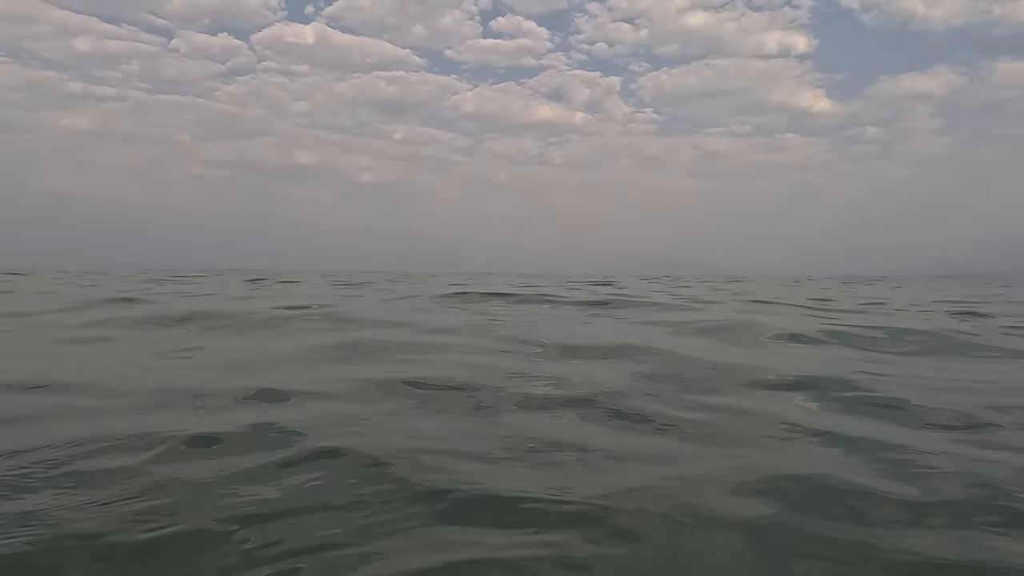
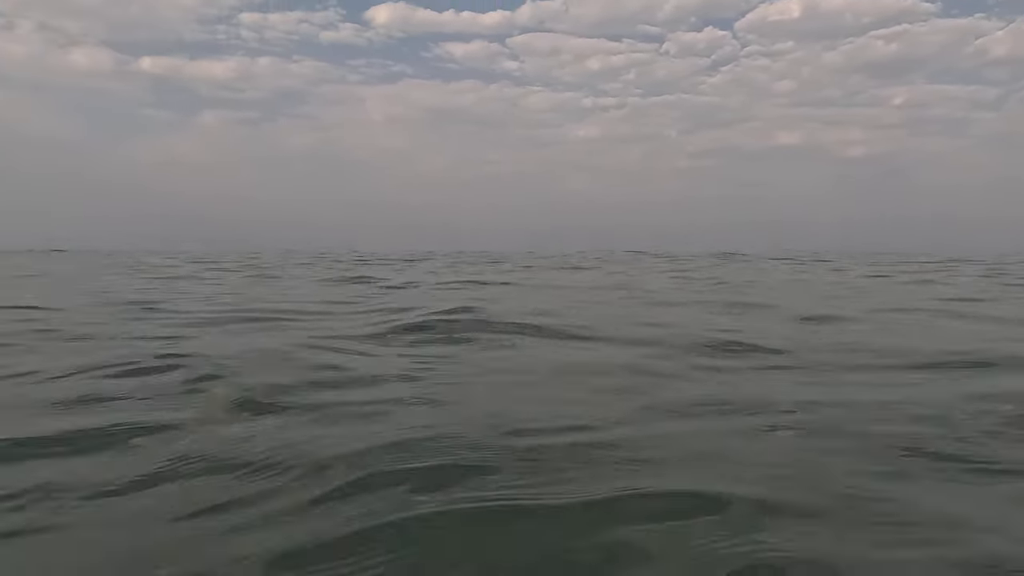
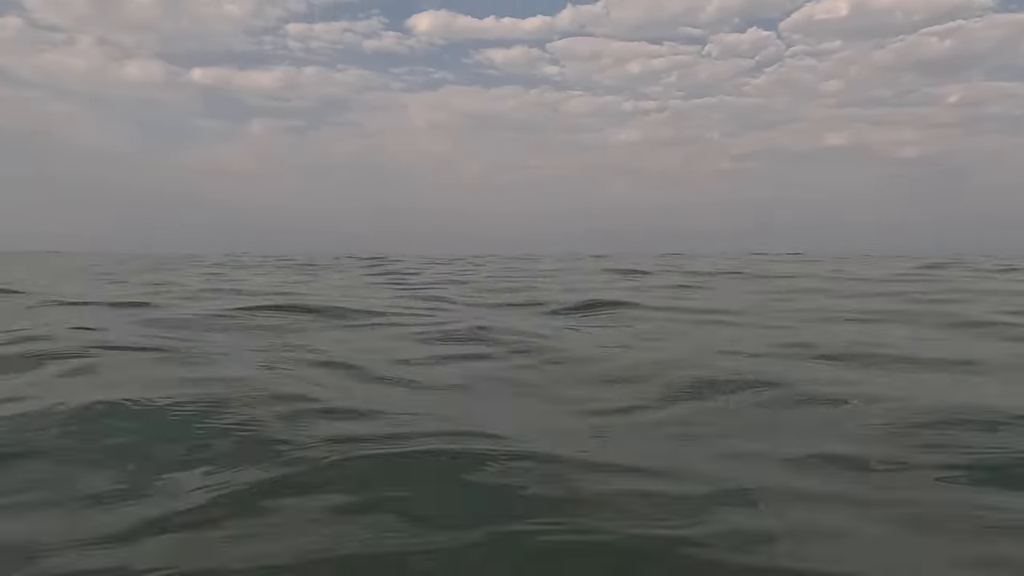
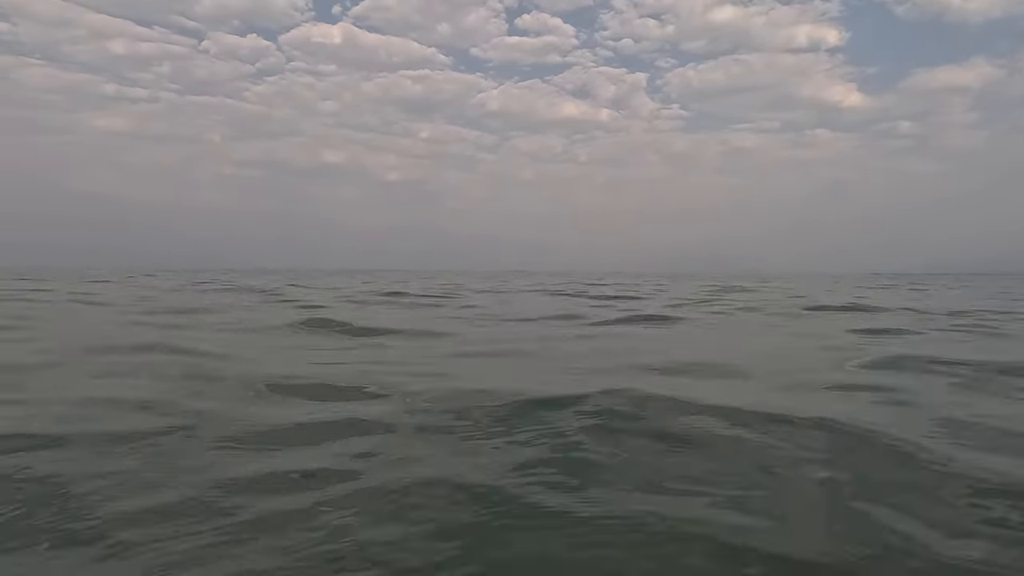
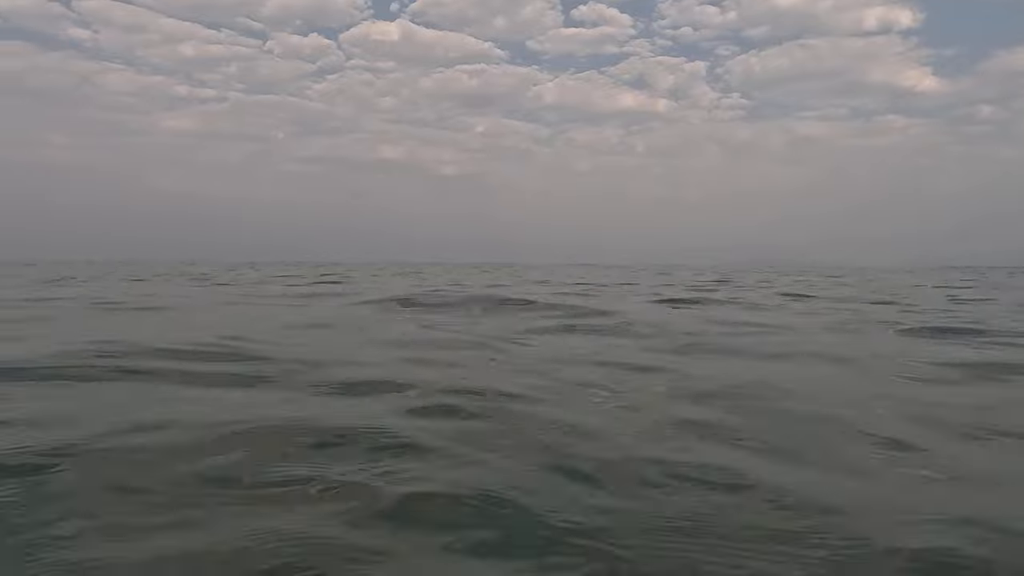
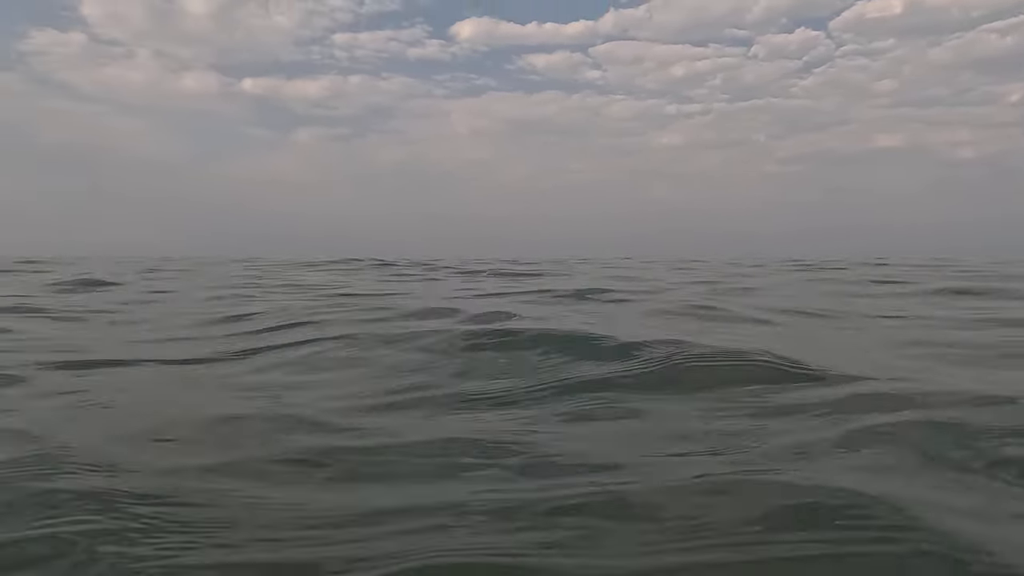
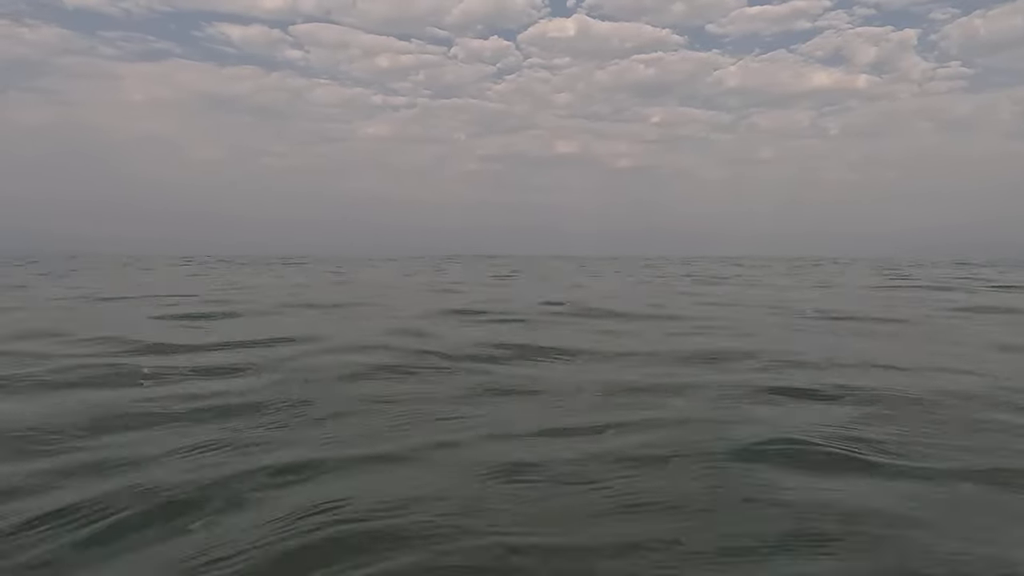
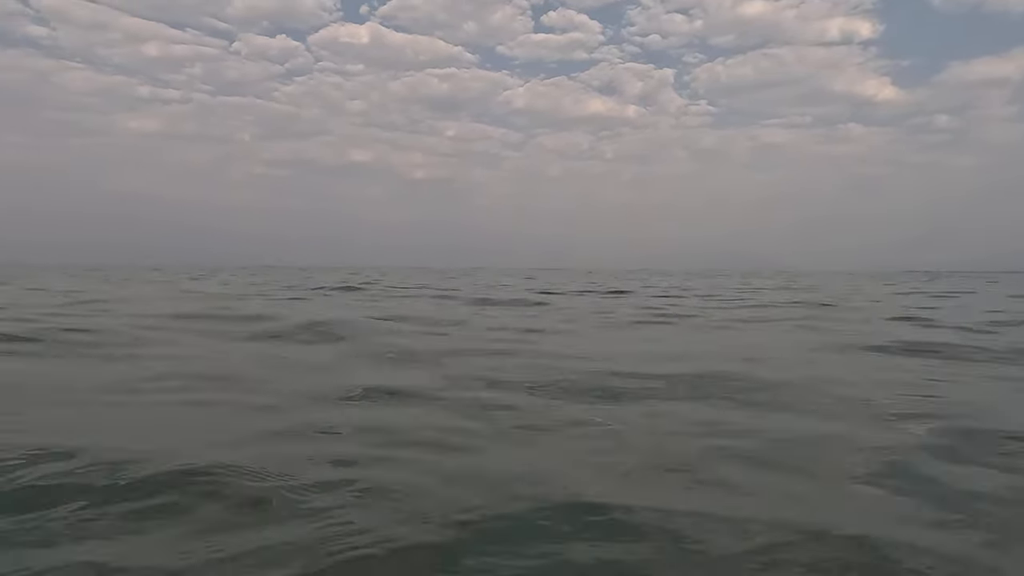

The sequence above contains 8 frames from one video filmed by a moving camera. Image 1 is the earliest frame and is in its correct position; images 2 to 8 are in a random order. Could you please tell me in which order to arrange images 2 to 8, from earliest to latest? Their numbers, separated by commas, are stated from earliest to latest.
4, 8, 5, 7, 2, 3, 6
